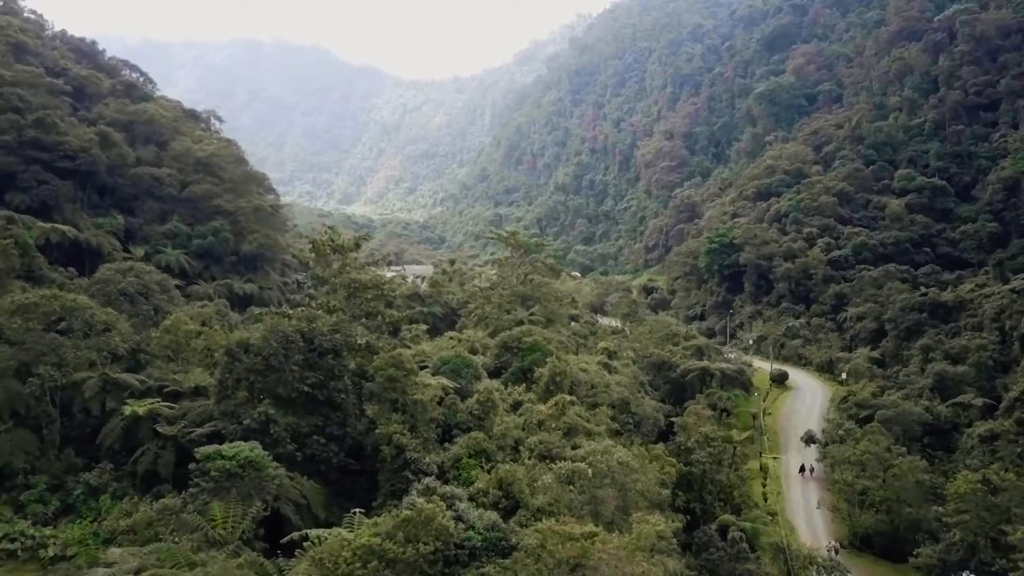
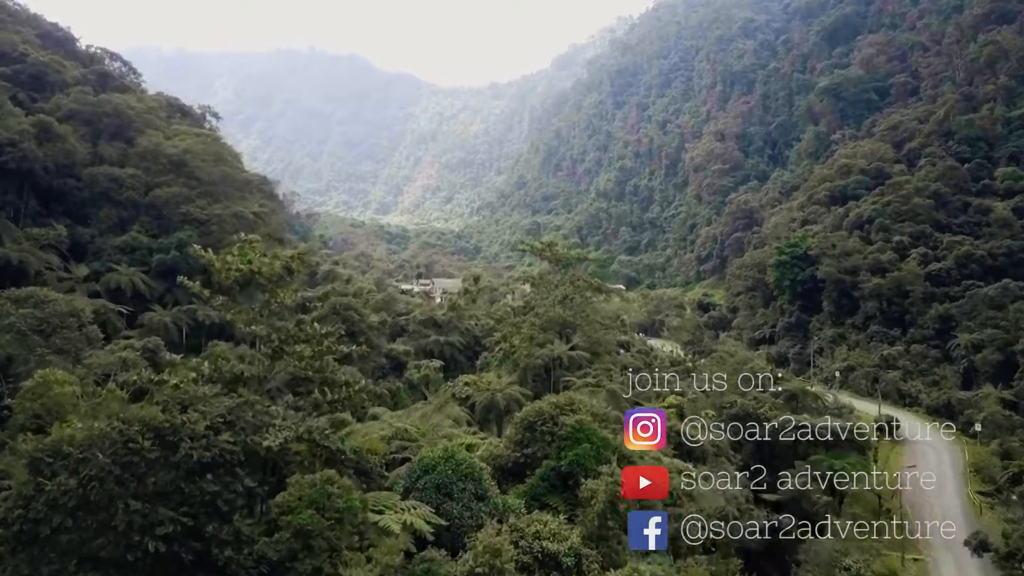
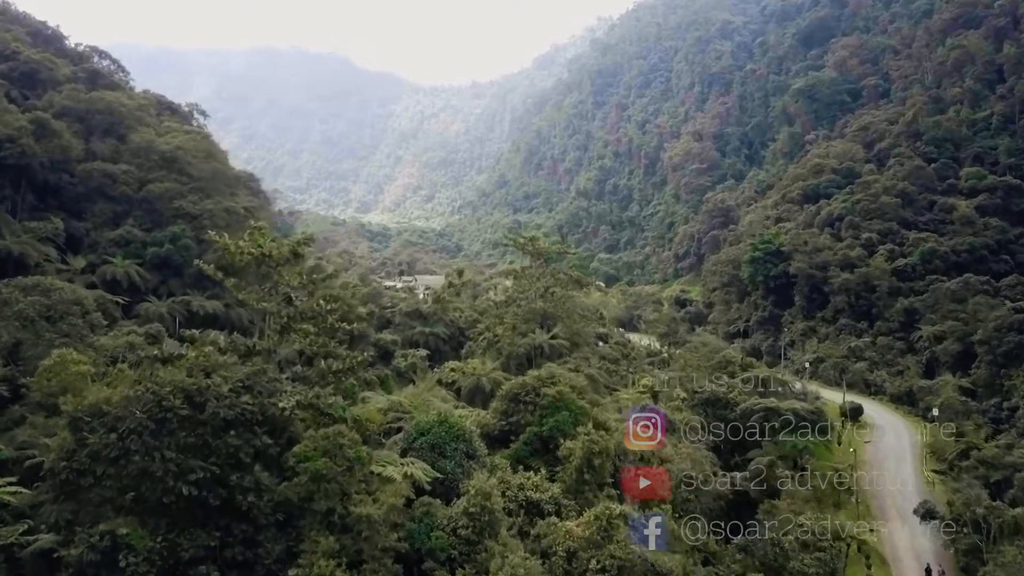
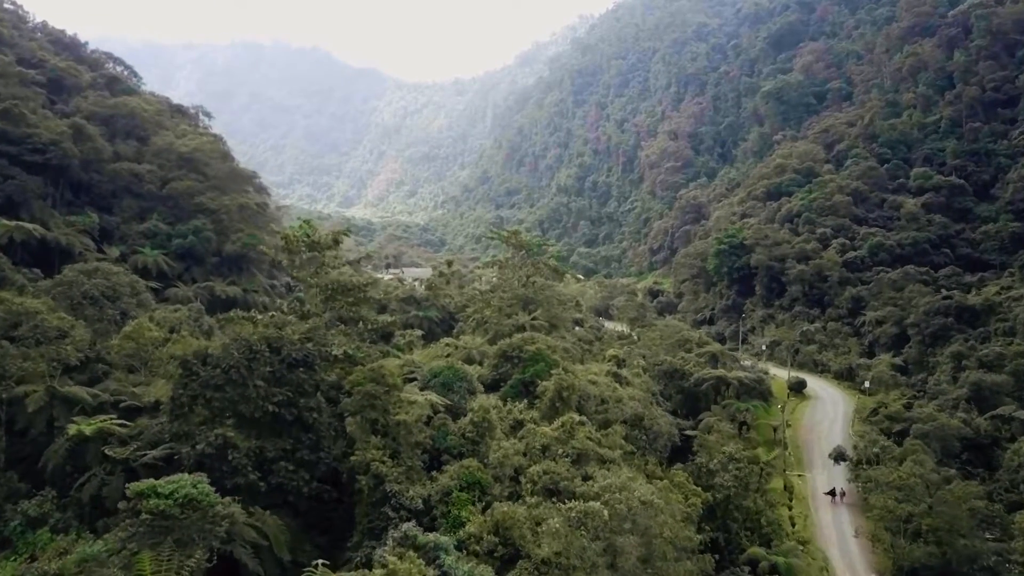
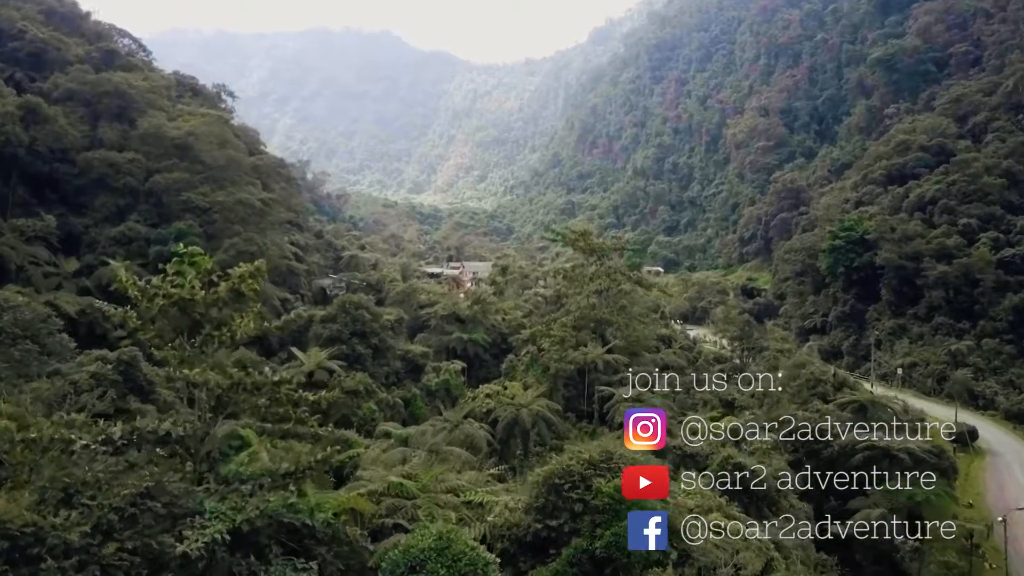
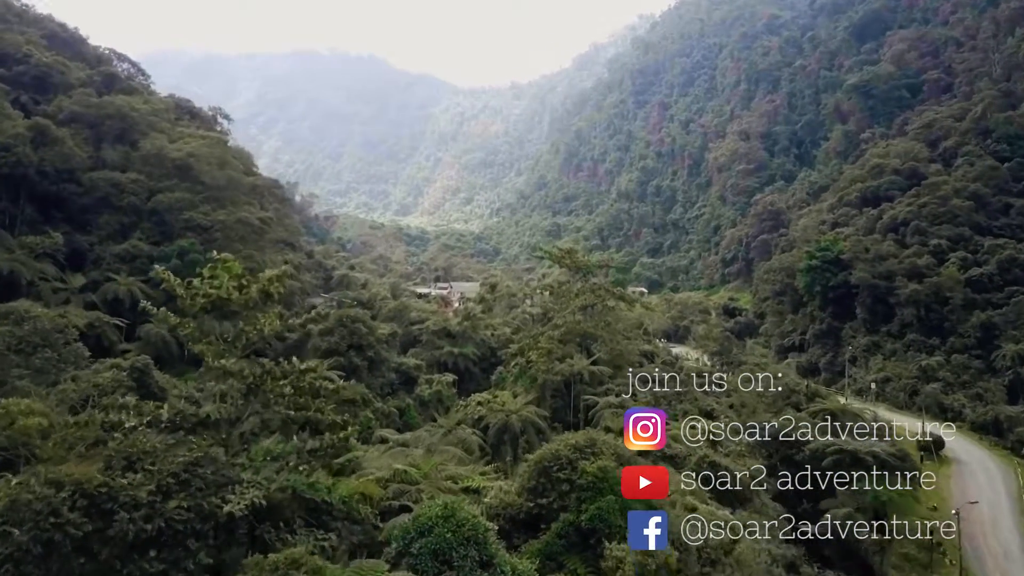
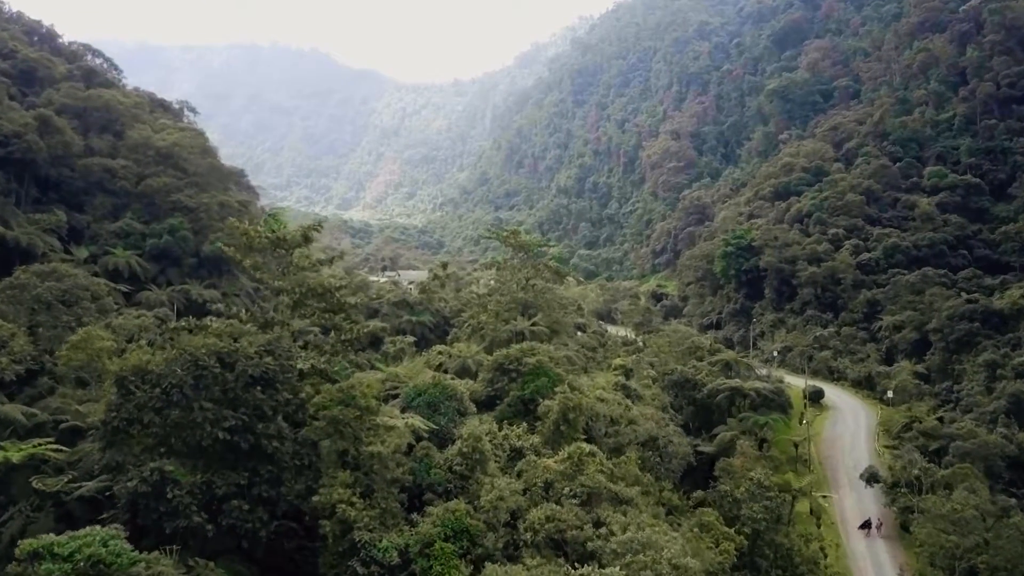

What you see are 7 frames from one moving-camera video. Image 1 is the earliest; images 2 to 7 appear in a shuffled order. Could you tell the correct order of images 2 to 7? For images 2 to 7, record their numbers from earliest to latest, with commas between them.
4, 7, 3, 2, 6, 5
